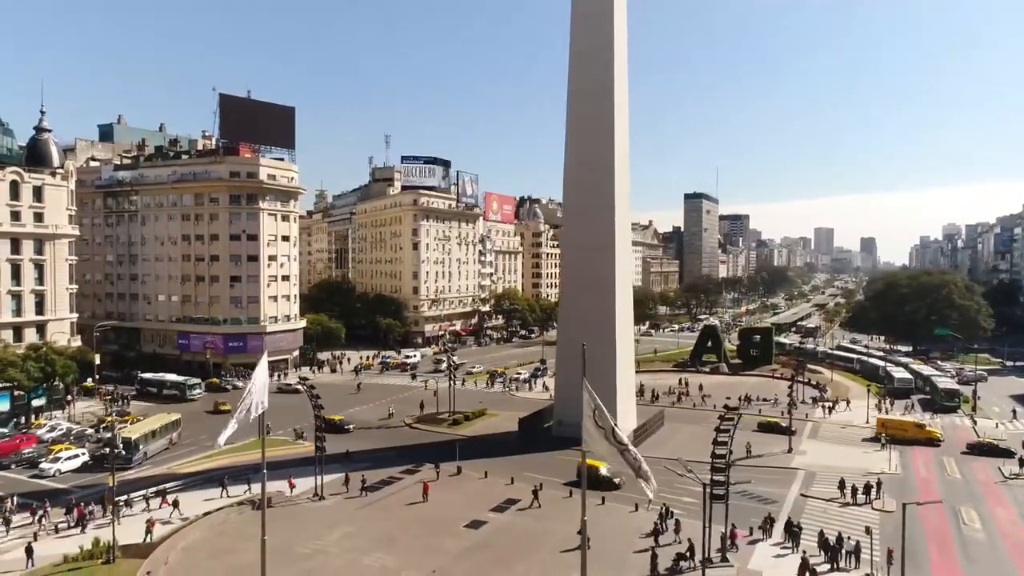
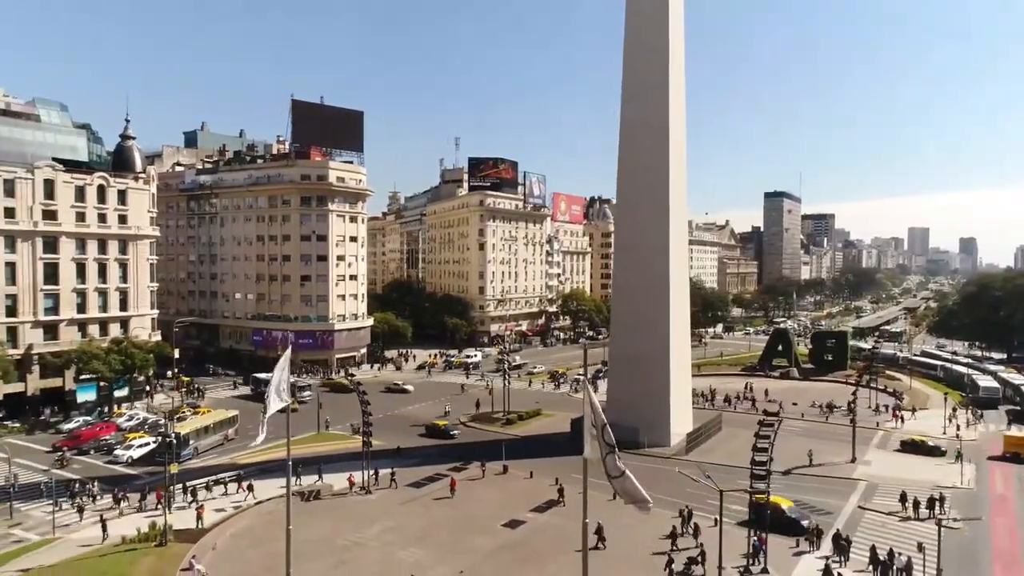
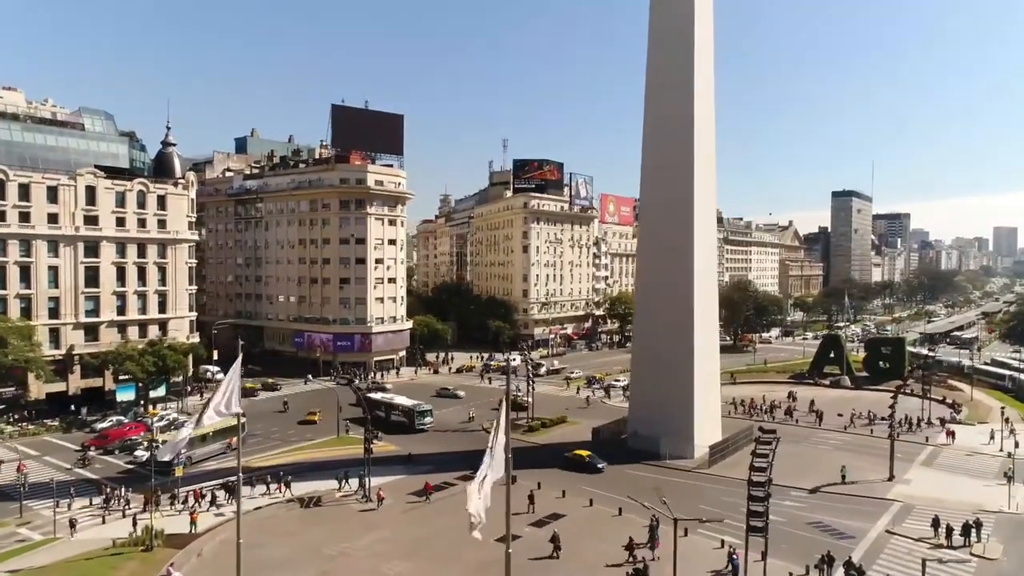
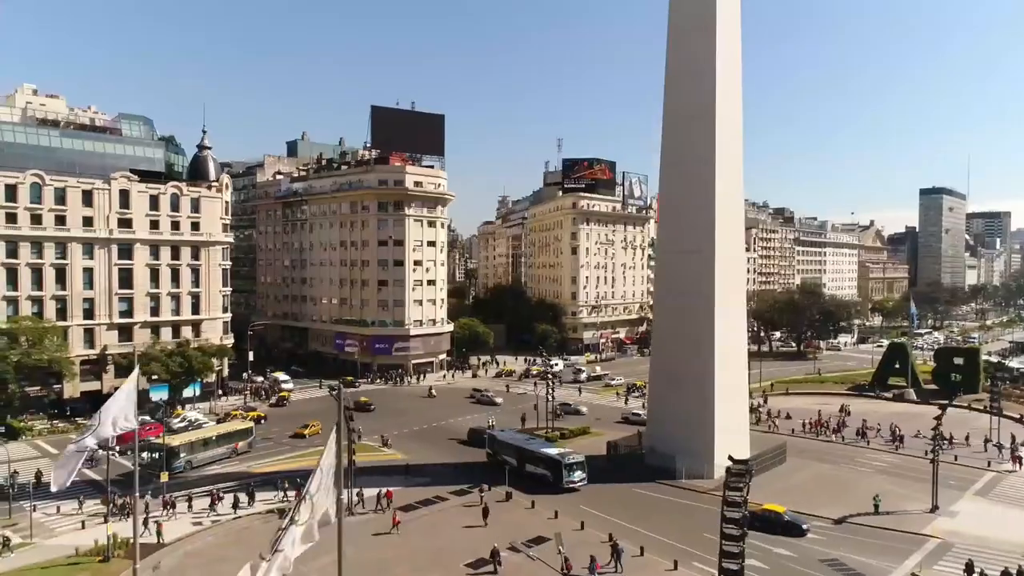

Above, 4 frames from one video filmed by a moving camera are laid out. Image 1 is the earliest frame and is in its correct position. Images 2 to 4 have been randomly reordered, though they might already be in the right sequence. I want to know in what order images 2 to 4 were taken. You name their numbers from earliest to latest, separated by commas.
2, 3, 4
